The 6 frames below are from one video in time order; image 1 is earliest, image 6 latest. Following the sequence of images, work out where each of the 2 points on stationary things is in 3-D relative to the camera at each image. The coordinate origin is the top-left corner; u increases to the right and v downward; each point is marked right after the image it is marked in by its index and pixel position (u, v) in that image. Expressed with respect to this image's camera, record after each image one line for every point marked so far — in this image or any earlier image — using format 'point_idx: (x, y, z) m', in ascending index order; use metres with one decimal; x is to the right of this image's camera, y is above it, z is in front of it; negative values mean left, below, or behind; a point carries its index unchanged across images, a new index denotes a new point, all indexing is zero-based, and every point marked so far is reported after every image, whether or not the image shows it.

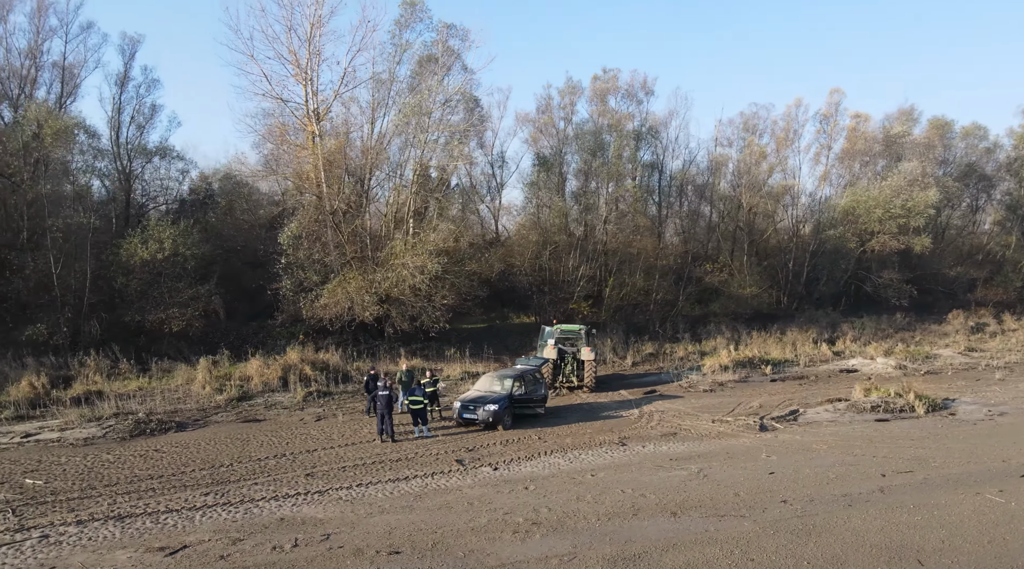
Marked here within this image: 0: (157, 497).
0: (-6.7, -4.0, +14.9) m
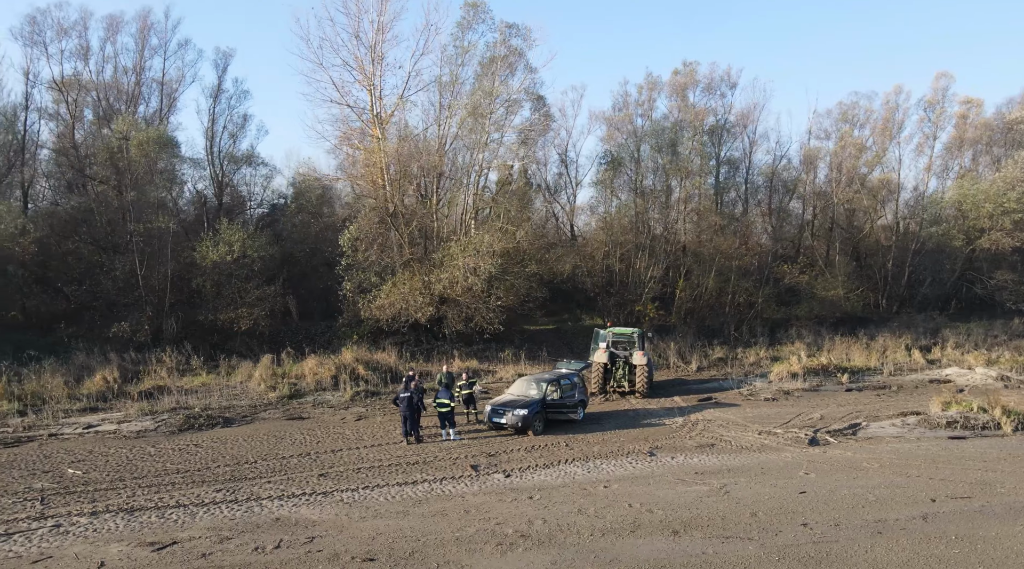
0: (-6.7, -4.0, +15.6) m
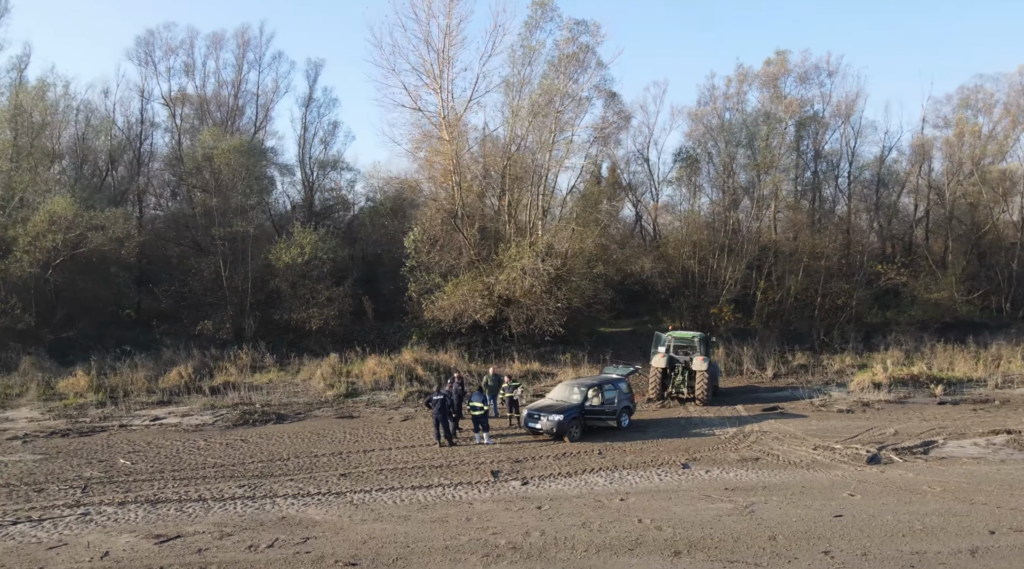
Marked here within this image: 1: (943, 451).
0: (-6.4, -4.1, +16.4) m
1: (+10.3, -3.9, +19.0) m
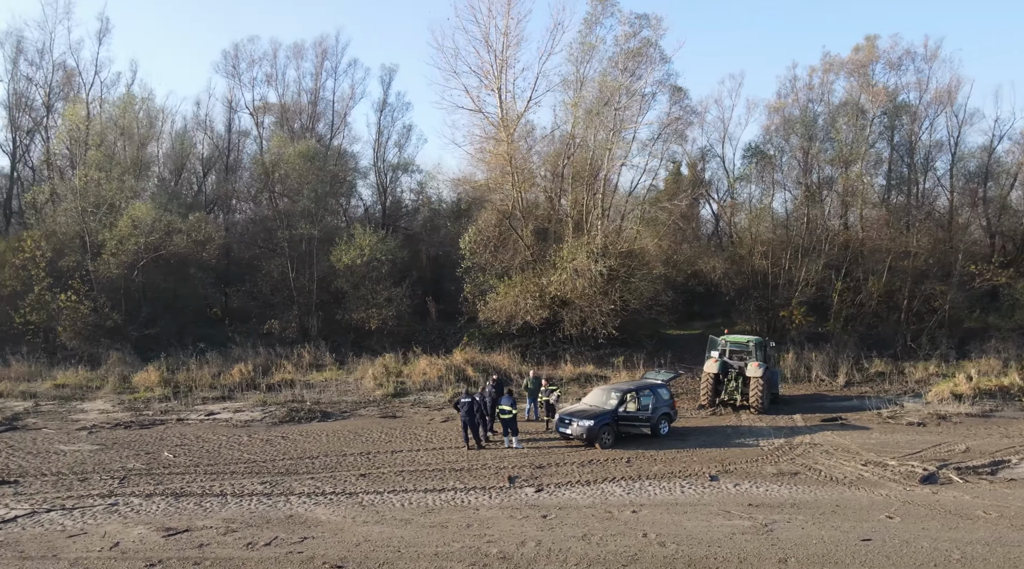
0: (-6.1, -4.1, +17.0) m
1: (+10.8, -4.0, +17.2) m
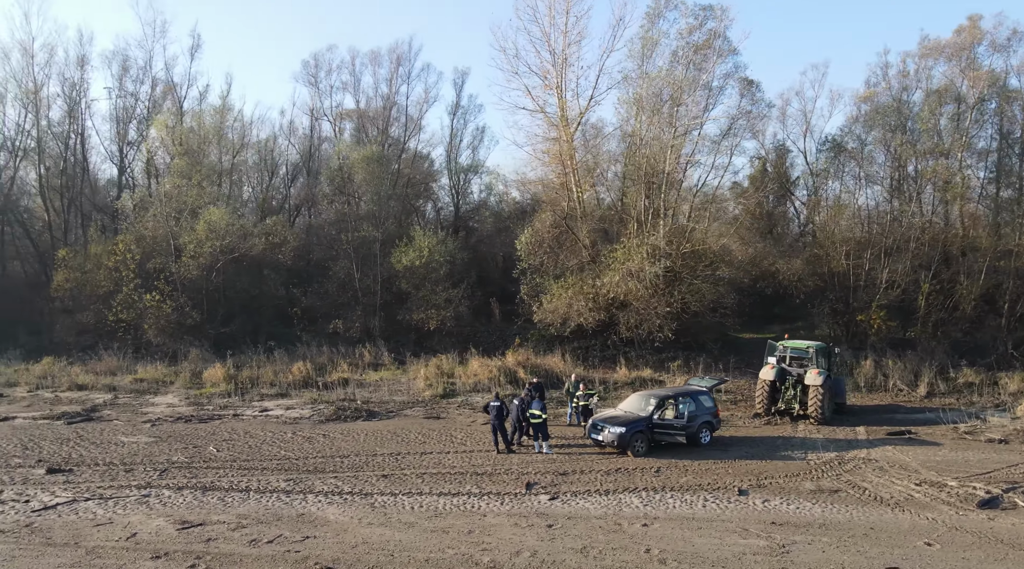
0: (-5.6, -4.2, +17.4) m
1: (+11.1, -4.1, +15.2) m
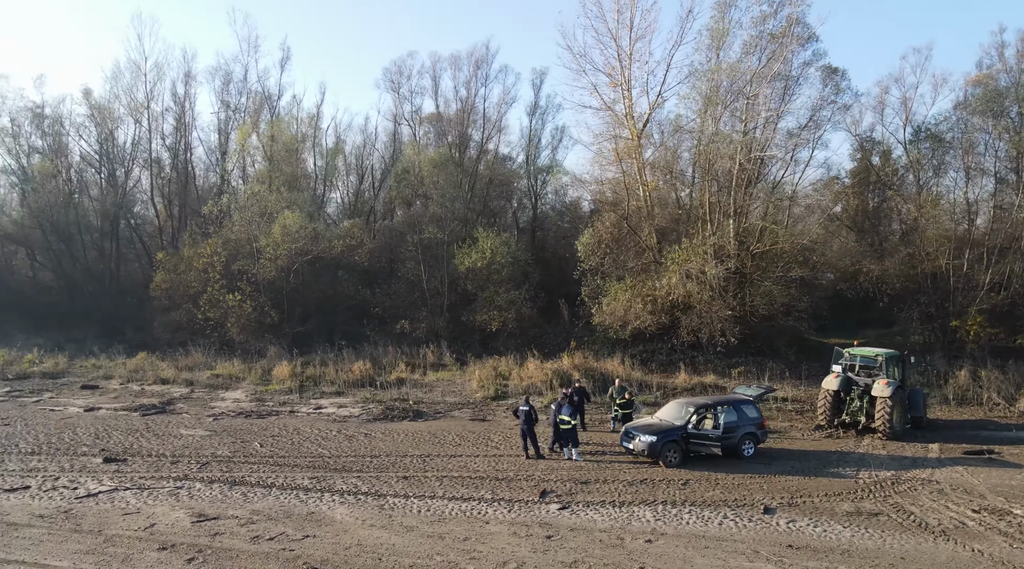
0: (-5.1, -4.2, +17.8) m
1: (+11.1, -4.1, +13.0) m
